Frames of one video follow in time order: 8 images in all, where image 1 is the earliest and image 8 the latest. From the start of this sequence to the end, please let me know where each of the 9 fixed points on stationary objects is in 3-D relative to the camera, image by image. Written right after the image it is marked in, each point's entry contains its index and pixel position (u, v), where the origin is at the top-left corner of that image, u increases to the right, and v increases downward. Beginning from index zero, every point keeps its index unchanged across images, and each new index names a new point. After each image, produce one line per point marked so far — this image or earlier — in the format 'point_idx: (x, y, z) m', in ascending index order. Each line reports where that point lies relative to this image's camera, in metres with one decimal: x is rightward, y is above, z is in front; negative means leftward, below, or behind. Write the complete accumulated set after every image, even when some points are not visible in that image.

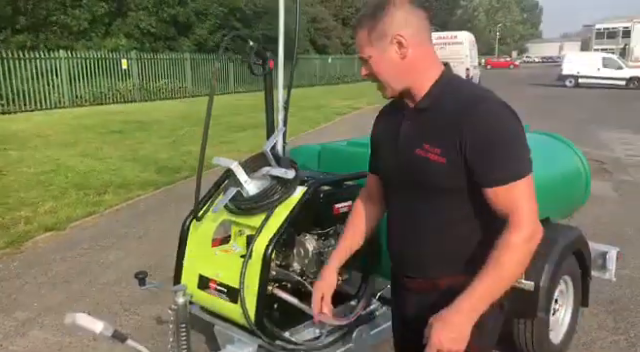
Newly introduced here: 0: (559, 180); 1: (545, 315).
0: (+1.6, 0.0, +3.5) m
1: (+1.3, -0.8, +3.1) m
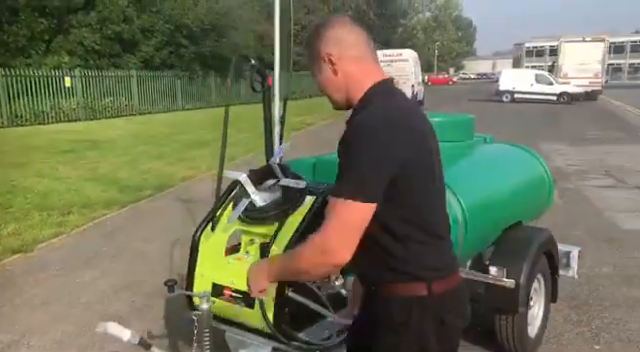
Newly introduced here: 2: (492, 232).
0: (+1.5, -0.1, +3.8) m
1: (+1.3, -0.9, +3.3) m
2: (+1.1, -0.4, +3.4) m
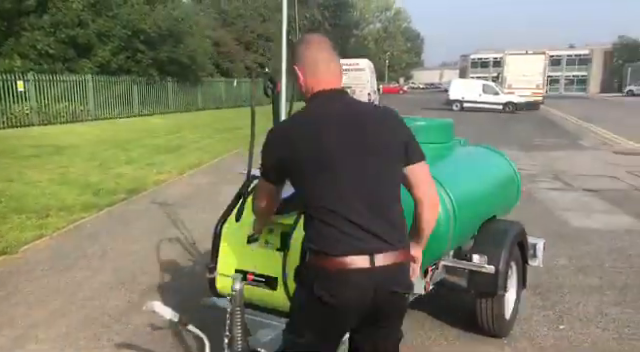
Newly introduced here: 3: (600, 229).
0: (+1.5, -0.1, +4.2) m
1: (+1.3, -0.8, +3.7) m
2: (+1.1, -0.3, +3.8) m
3: (+3.8, -0.7, +7.1) m
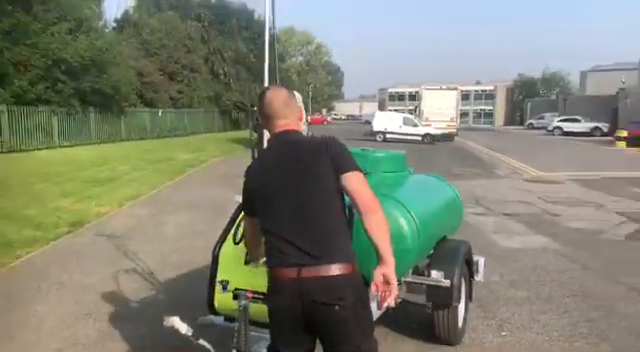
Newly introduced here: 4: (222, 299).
0: (+1.2, -0.3, +4.8) m
1: (+1.1, -1.0, +4.2) m
2: (+0.9, -0.6, +4.3) m
3: (+3.1, -1.1, +7.9) m
4: (-0.6, -0.7, +3.2) m
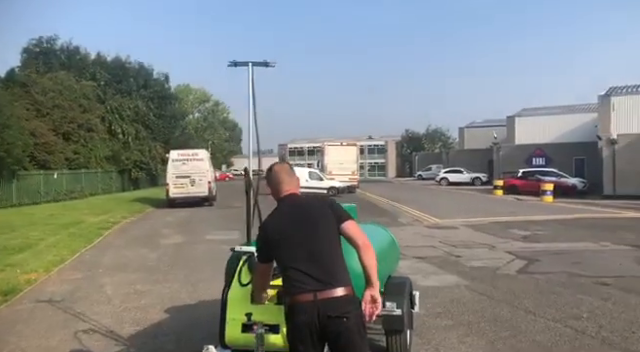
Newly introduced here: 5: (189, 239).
0: (+0.8, -0.8, +5.8) m
1: (+0.8, -1.5, +5.1) m
2: (+0.6, -1.0, +5.1) m
3: (+2.1, -1.9, +9.1) m
4: (-0.7, -1.1, +3.8) m
5: (-3.7, -1.8, +14.5) m
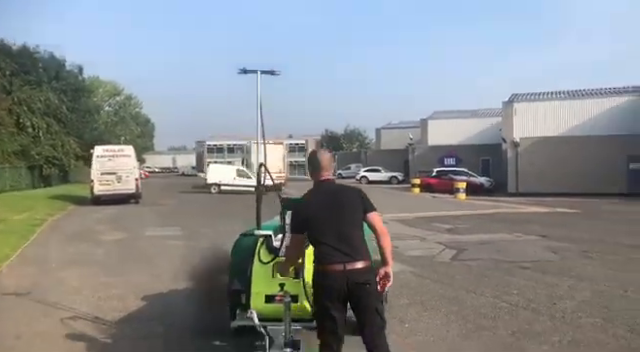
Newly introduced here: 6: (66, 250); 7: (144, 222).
0: (+0.5, -0.8, +6.5) m
1: (+0.7, -1.5, +5.9) m
2: (+0.5, -1.0, +5.9) m
3: (+1.3, -1.8, +10.0) m
4: (-0.5, -1.1, +4.4) m
5: (-5.3, -1.7, +14.5) m
6: (-5.8, -1.7, +11.8) m
7: (-6.1, -1.6, +18.0) m
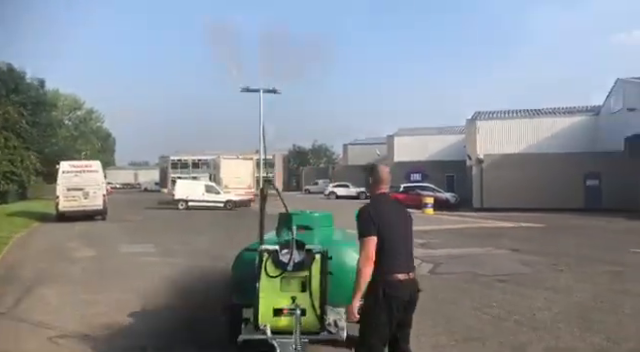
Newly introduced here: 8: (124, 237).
0: (+0.4, -1.0, +6.7) m
1: (+0.7, -1.6, +6.0) m
2: (+0.4, -1.2, +6.0) m
3: (+0.9, -2.2, +10.2) m
4: (-0.5, -1.2, +4.4) m
5: (-5.9, -2.1, +14.2) m
6: (-6.2, -2.0, +11.4) m
7: (-7.0, -2.1, +17.6) m
8: (-6.8, -2.1, +17.9) m
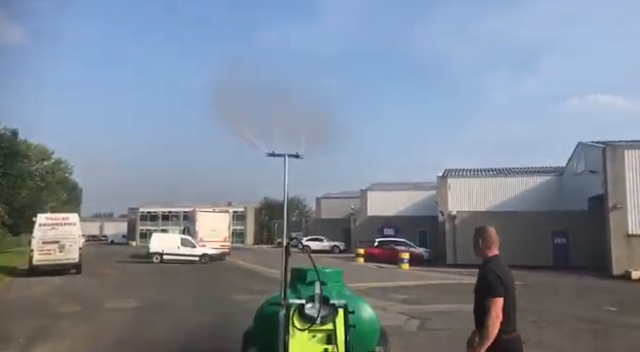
0: (+0.5, -1.8, +7.0) m
1: (+0.8, -2.4, +6.3) m
2: (+0.6, -1.9, +6.4) m
3: (+0.8, -3.3, +10.4) m
4: (-0.2, -1.8, +4.7) m
5: (-6.3, -3.6, +14.0) m
6: (-6.4, -3.2, +11.2) m
7: (-7.6, -3.9, +17.3) m
8: (-7.3, -4.0, +17.6) m
